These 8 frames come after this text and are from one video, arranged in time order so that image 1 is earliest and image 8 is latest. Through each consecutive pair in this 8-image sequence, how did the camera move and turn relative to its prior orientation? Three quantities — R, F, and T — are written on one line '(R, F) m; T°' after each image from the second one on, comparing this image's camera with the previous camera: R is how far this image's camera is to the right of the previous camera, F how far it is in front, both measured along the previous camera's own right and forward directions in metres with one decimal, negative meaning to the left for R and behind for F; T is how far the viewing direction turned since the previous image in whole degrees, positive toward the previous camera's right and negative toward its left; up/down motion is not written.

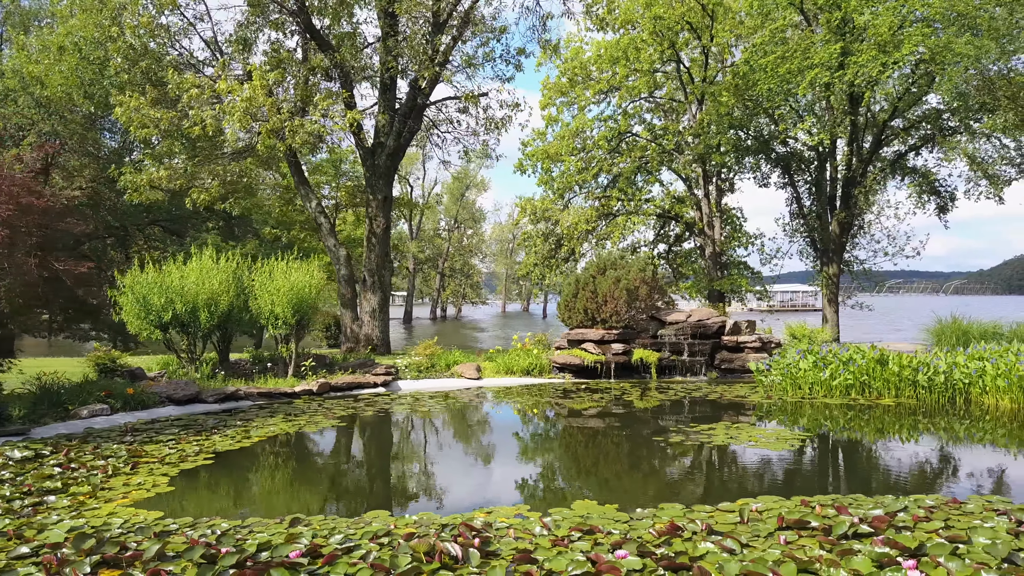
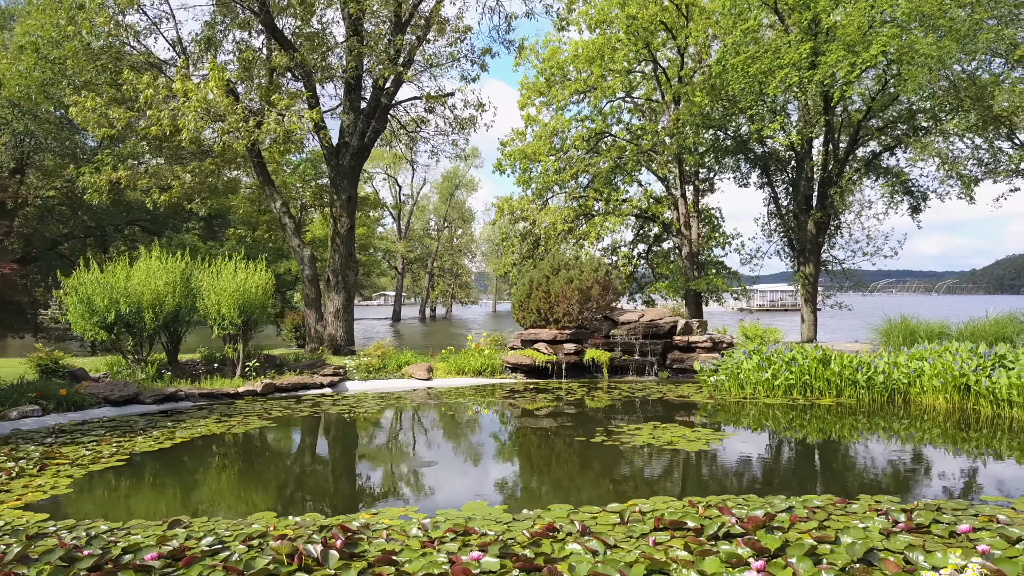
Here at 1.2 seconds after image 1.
(+0.8, 0.0) m; 0°
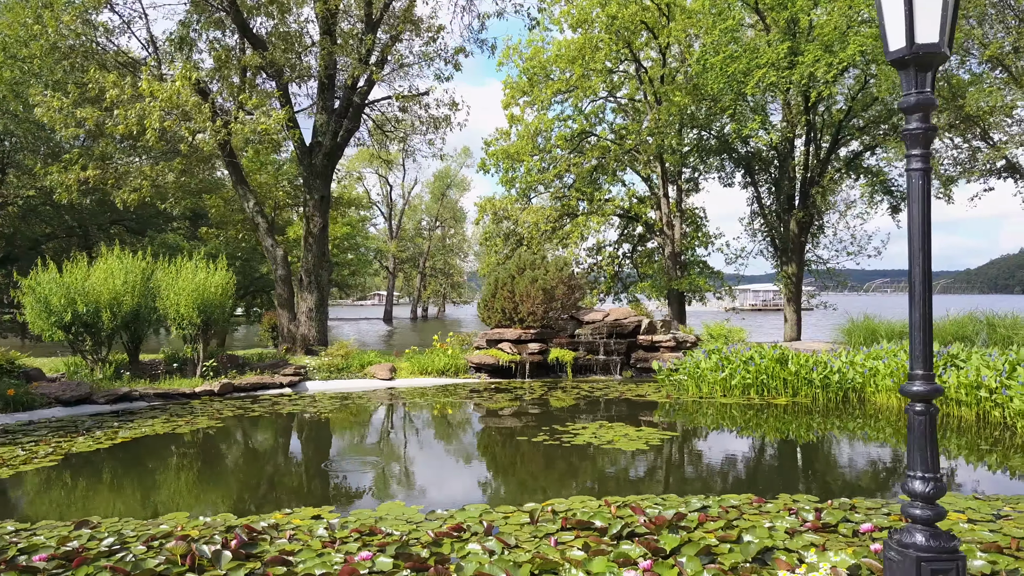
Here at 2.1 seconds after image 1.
(+0.6, 0.0) m; 0°
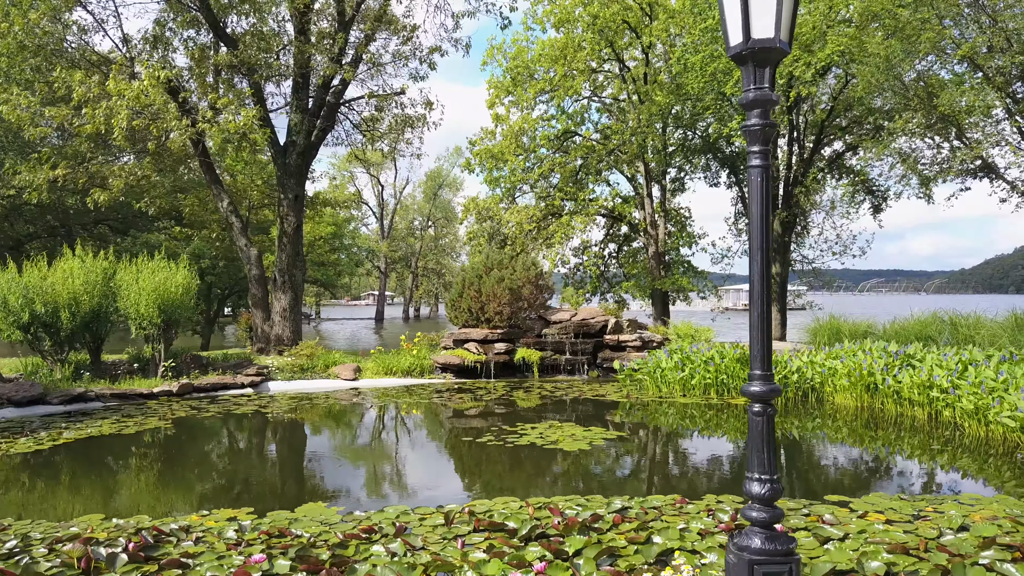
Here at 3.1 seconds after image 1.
(+0.6, 0.0) m; 0°
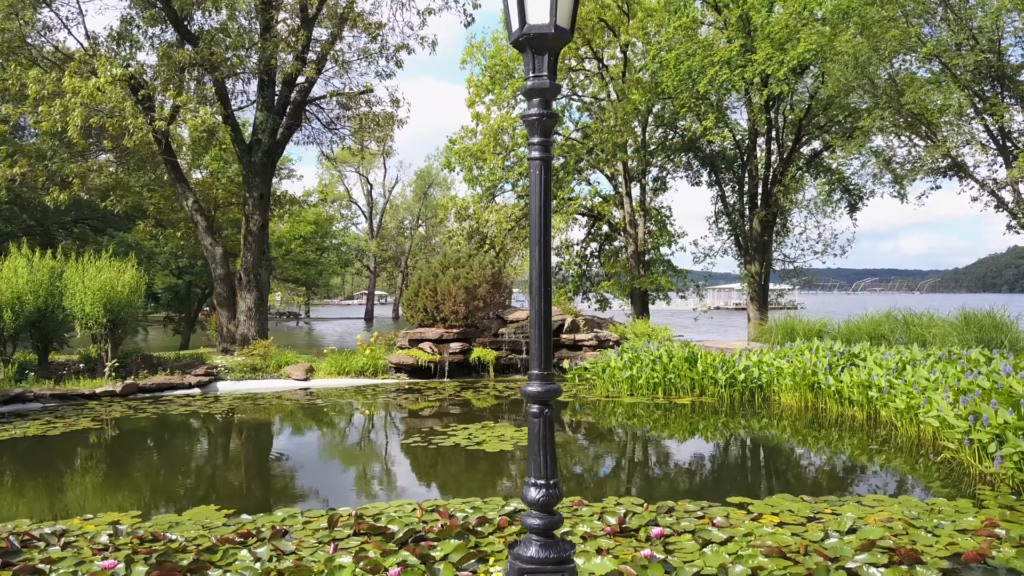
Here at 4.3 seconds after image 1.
(+0.7, +0.1) m; 0°
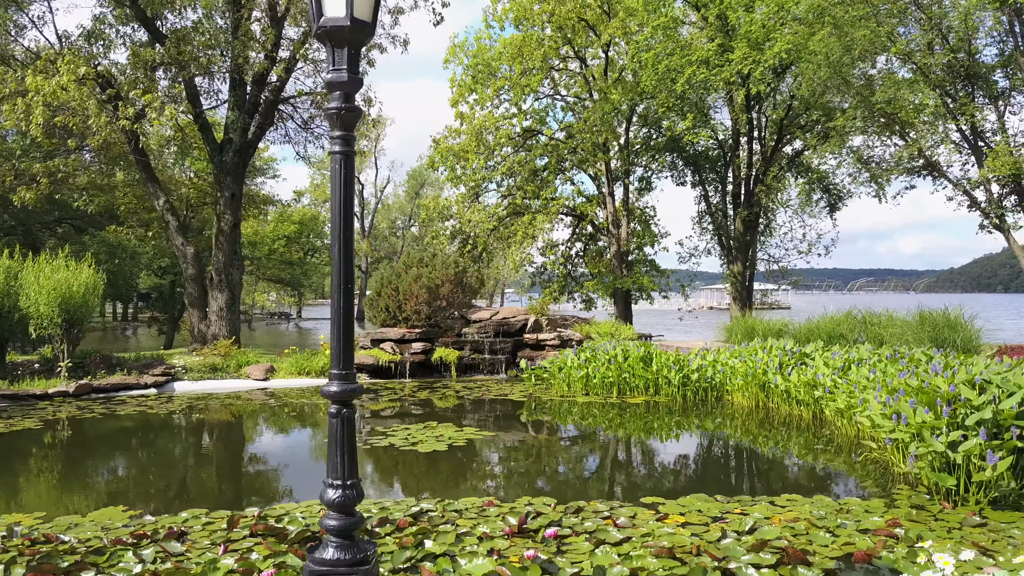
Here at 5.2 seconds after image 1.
(+0.6, 0.0) m; 0°
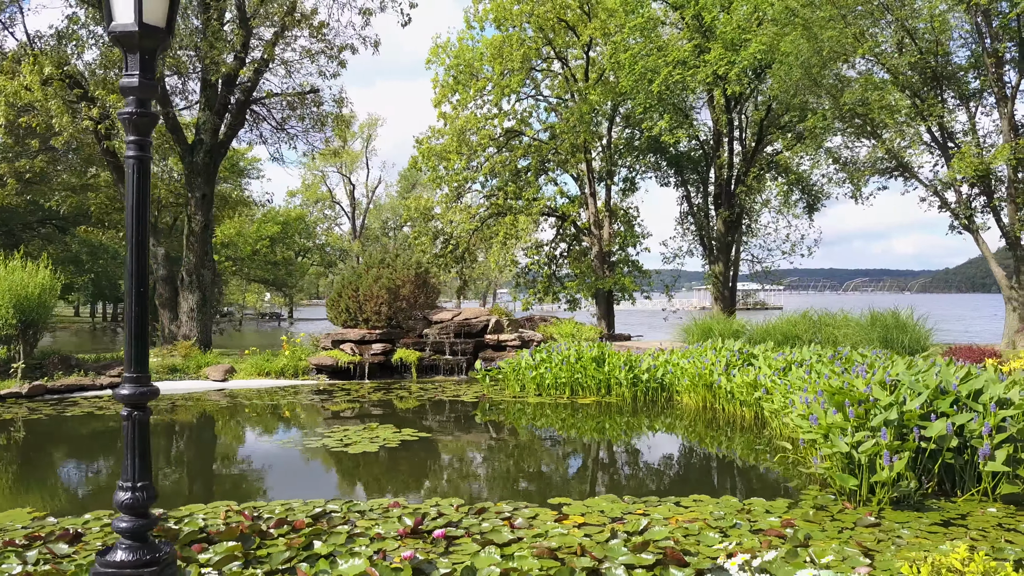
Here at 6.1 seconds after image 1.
(+0.7, 0.0) m; 0°
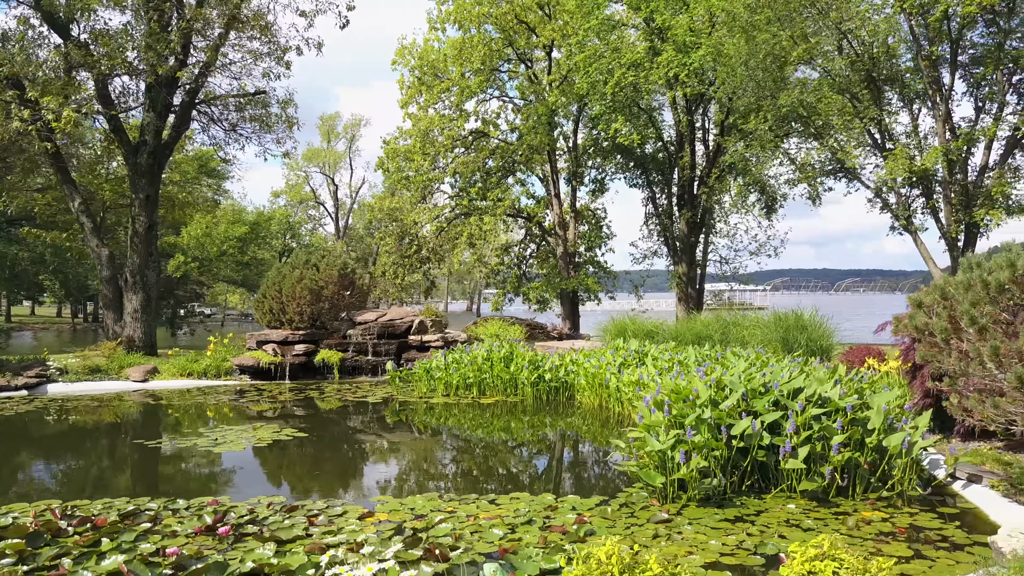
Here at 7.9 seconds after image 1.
(+1.3, -0.1) m; 0°
